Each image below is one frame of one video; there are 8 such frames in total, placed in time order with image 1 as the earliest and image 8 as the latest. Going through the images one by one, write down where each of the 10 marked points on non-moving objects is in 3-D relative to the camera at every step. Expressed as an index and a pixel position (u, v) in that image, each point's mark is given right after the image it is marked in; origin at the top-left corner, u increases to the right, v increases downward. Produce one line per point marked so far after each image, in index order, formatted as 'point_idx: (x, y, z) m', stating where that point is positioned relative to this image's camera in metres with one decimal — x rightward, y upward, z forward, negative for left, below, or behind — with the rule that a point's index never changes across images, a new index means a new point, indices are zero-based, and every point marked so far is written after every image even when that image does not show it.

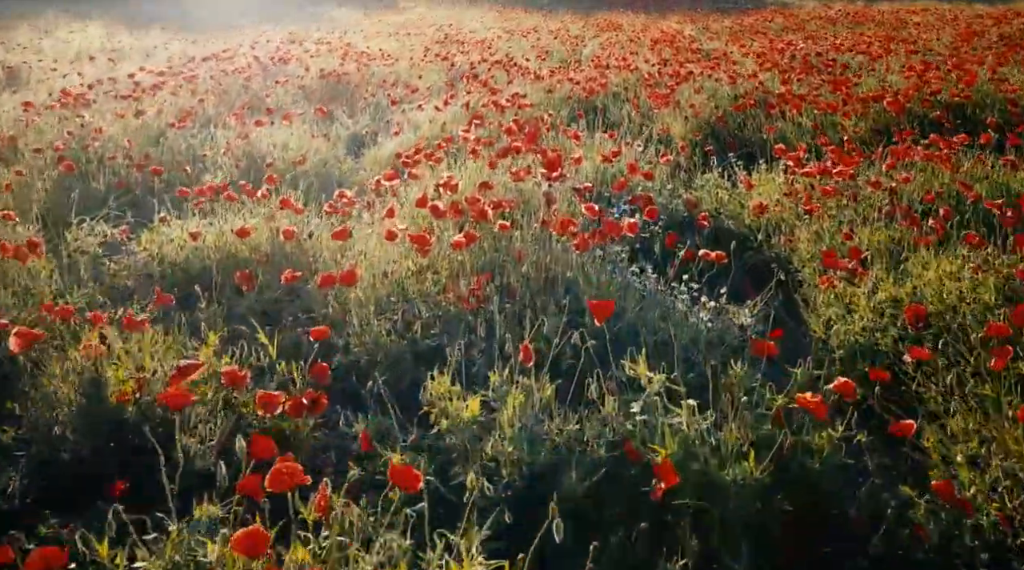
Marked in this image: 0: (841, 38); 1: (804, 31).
0: (+5.1, +3.8, +14.8) m
1: (+5.8, +5.0, +18.9) m
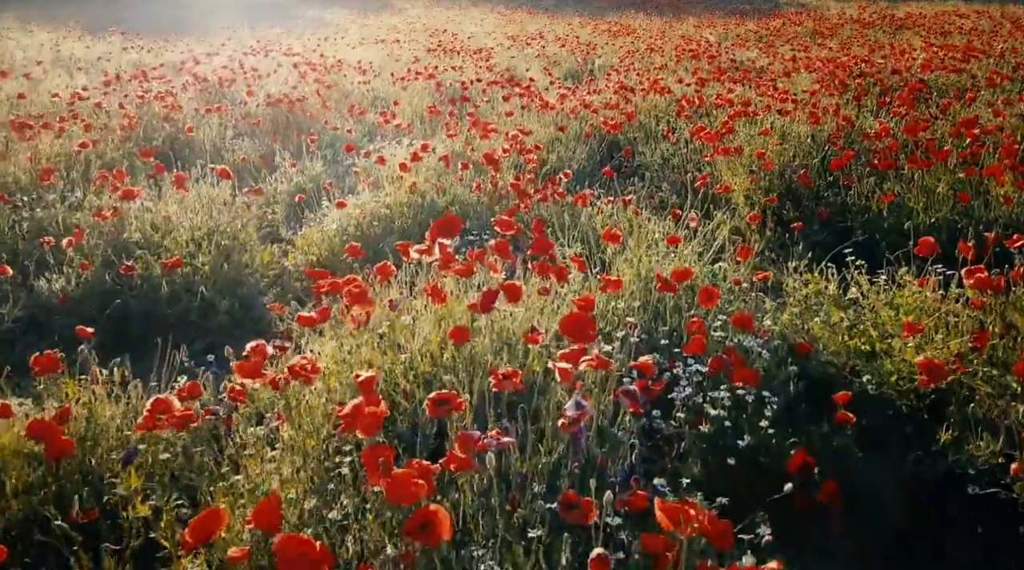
0: (+5.1, +3.1, +12.7) m
1: (+5.8, +4.3, +16.7) m
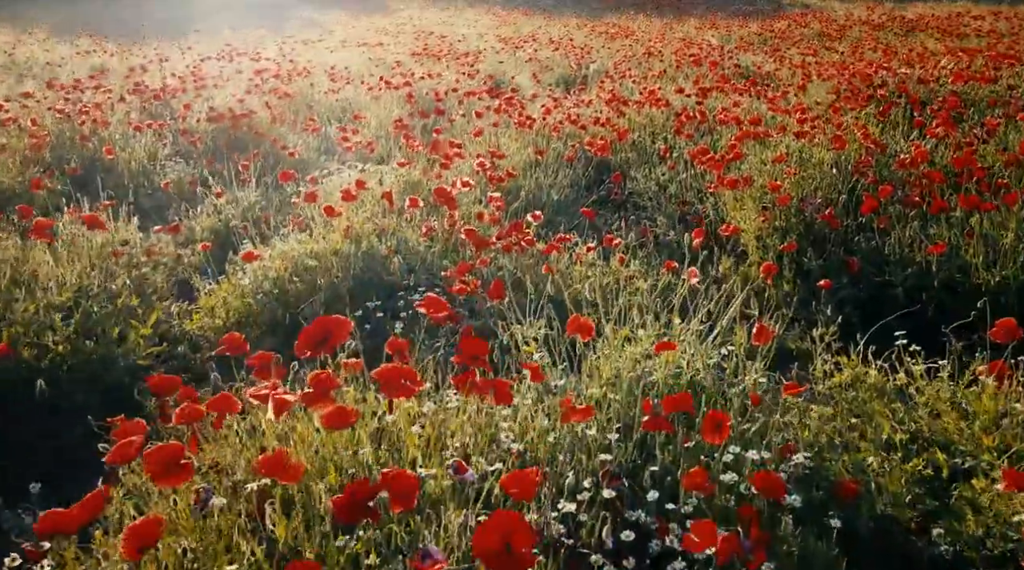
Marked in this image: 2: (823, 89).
0: (+4.9, +2.8, +11.7) m
1: (+5.6, +4.0, +15.7) m
2: (+2.8, +1.8, +8.7) m
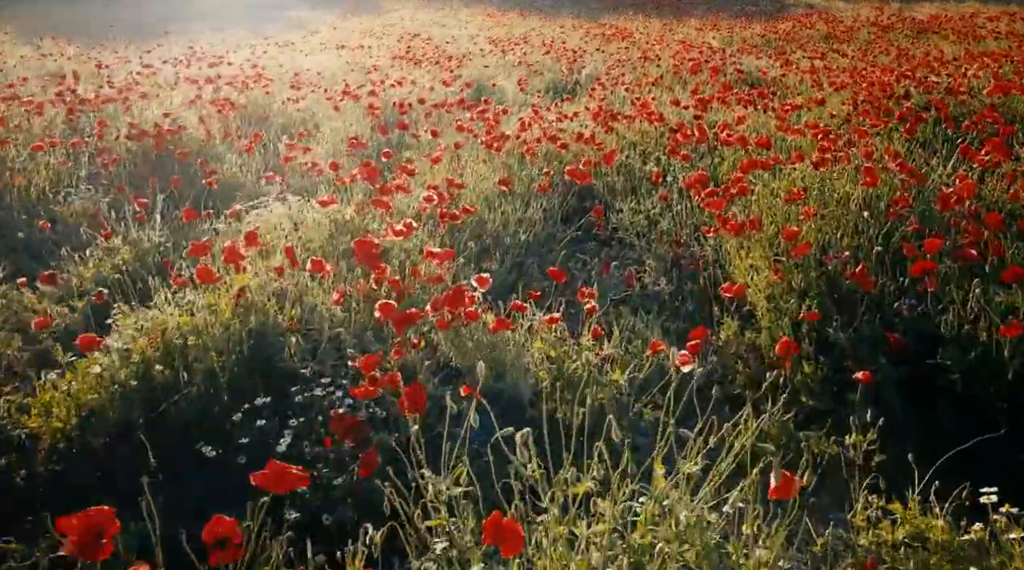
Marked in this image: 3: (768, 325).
0: (+4.7, +2.5, +10.7) m
1: (+5.5, +3.7, +14.8) m
2: (+2.6, +1.5, +7.7) m
3: (+1.0, -0.1, +3.7) m
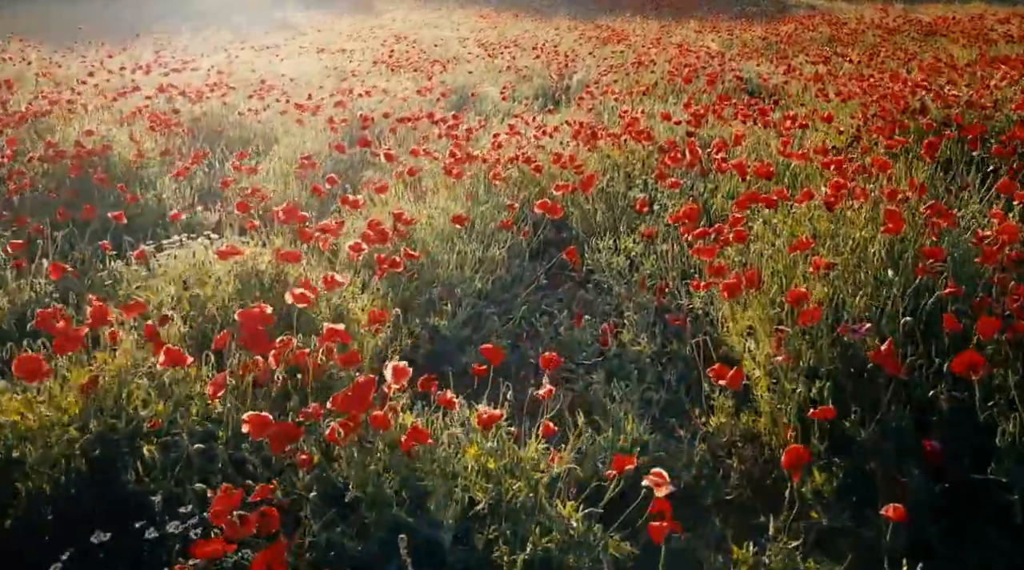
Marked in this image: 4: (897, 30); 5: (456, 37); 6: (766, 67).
0: (+4.5, +2.3, +9.9) m
1: (+5.3, +3.5, +14.0) m
2: (+2.4, +1.2, +7.0) m
3: (+0.8, -0.4, +3.0) m
4: (+6.4, +4.2, +15.8) m
5: (-1.1, +4.9, +18.6) m
6: (+3.2, +2.7, +11.9) m
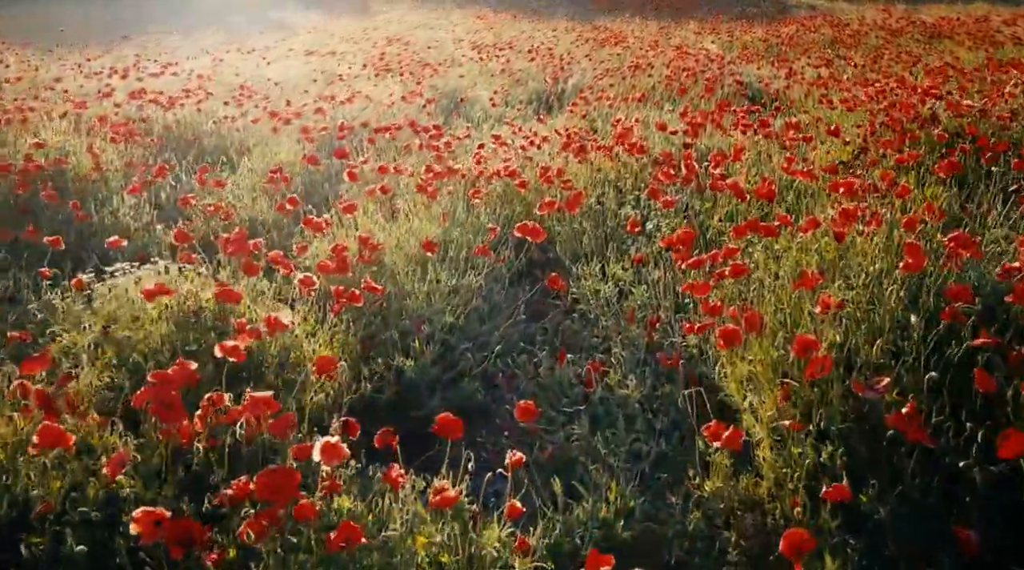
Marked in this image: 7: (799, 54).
0: (+4.4, +2.2, +9.6) m
1: (+5.2, +3.3, +13.6) m
2: (+2.3, +1.1, +6.6) m
3: (+0.7, -0.5, +2.6) m
4: (+6.3, +4.1, +15.4) m
5: (-1.2, +4.7, +18.3) m
6: (+3.1, +2.6, +11.5) m
7: (+4.0, +3.2, +13.4) m
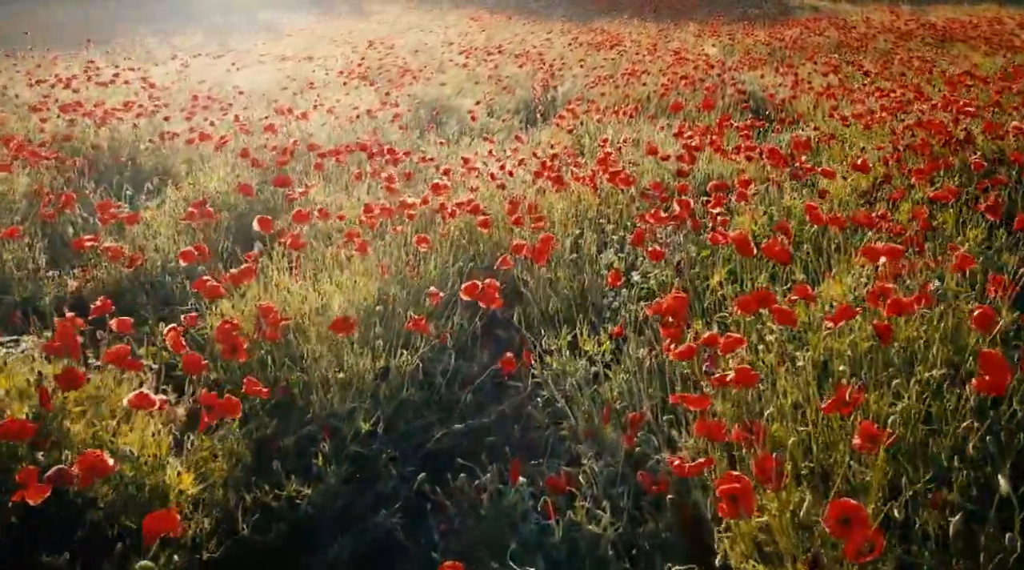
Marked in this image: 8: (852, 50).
0: (+4.3, +1.9, +8.7) m
1: (+5.0, +3.1, +12.8) m
2: (+2.2, +0.8, +5.7) m
3: (+0.5, -0.8, +1.8) m
4: (+6.1, +3.8, +14.6) m
5: (-1.4, +4.4, +17.4) m
6: (+2.9, +2.3, +10.6) m
7: (+3.9, +2.9, +12.5) m
8: (+4.8, +3.3, +13.4) m
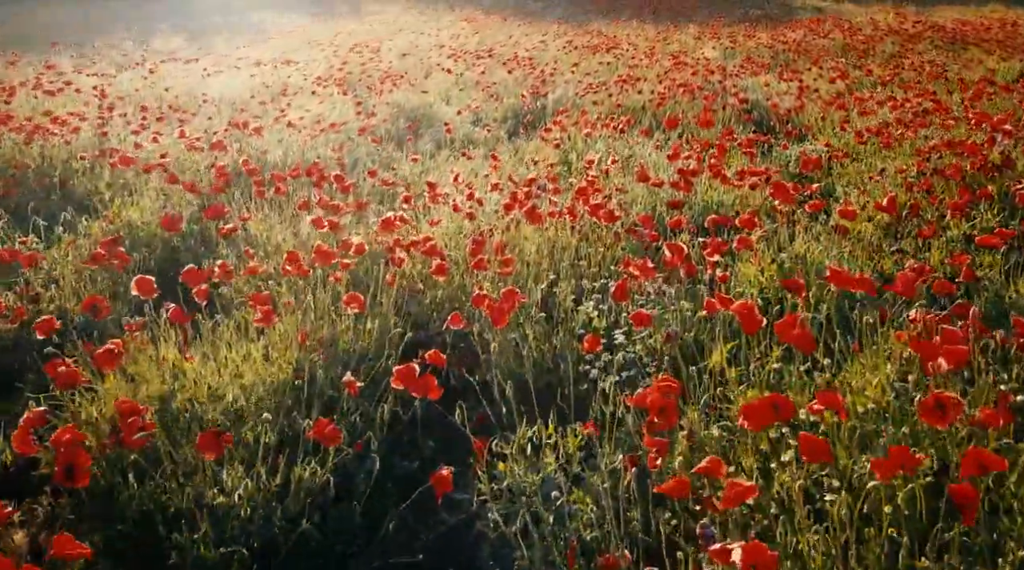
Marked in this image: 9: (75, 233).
0: (+4.1, +1.6, +7.9) m
1: (+4.9, +2.8, +12.0) m
2: (+2.0, +0.6, +5.0) m
3: (+0.4, -1.0, +1.0) m
4: (+6.0, +3.6, +13.8) m
5: (-1.5, +4.2, +16.7) m
6: (+2.7, +2.1, +9.9) m
7: (+3.7, +2.7, +11.8) m
8: (+4.7, +3.0, +12.7) m
9: (-2.2, +0.2, +4.6) m
